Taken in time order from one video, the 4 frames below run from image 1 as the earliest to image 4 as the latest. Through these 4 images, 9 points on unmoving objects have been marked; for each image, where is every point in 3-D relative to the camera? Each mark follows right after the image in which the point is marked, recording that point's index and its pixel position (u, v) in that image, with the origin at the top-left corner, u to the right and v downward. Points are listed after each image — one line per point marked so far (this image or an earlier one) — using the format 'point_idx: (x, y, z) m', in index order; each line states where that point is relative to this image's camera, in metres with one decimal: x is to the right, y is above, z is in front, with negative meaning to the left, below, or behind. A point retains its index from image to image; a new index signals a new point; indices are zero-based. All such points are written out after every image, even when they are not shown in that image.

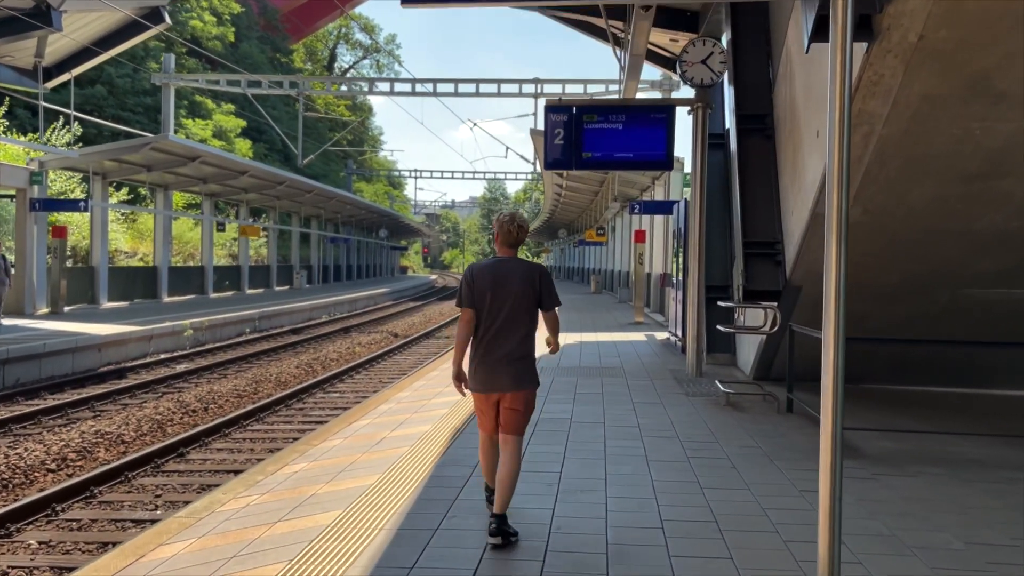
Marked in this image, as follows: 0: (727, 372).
0: (+2.6, -1.0, +10.3) m
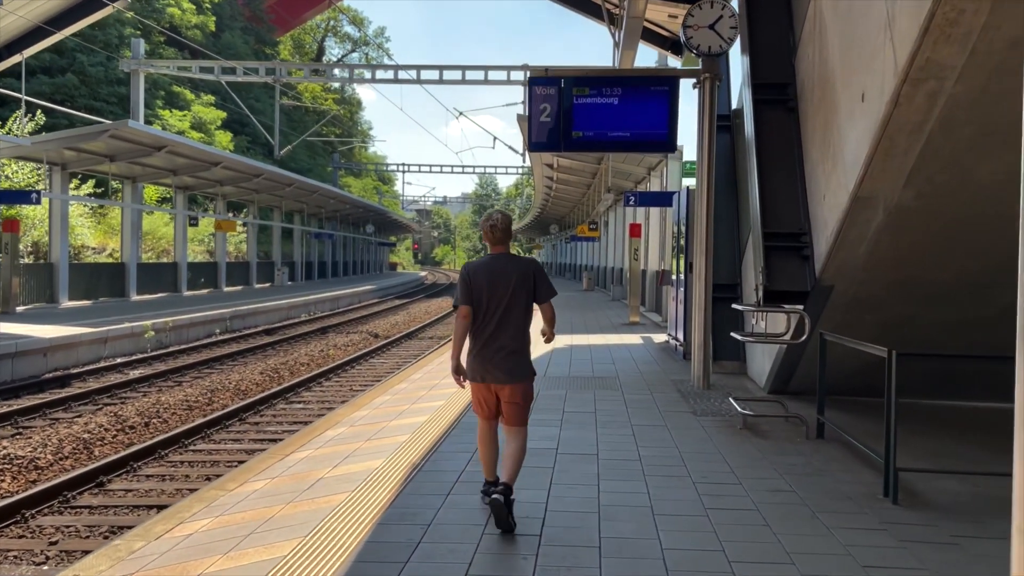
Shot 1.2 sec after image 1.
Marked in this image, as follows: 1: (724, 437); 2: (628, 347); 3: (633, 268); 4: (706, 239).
0: (+2.4, -1.0, +9.0) m
1: (+1.6, -1.1, +6.3) m
2: (+1.8, -0.9, +13.1) m
3: (+2.5, +0.4, +17.5) m
4: (+2.0, +0.5, +8.7) m
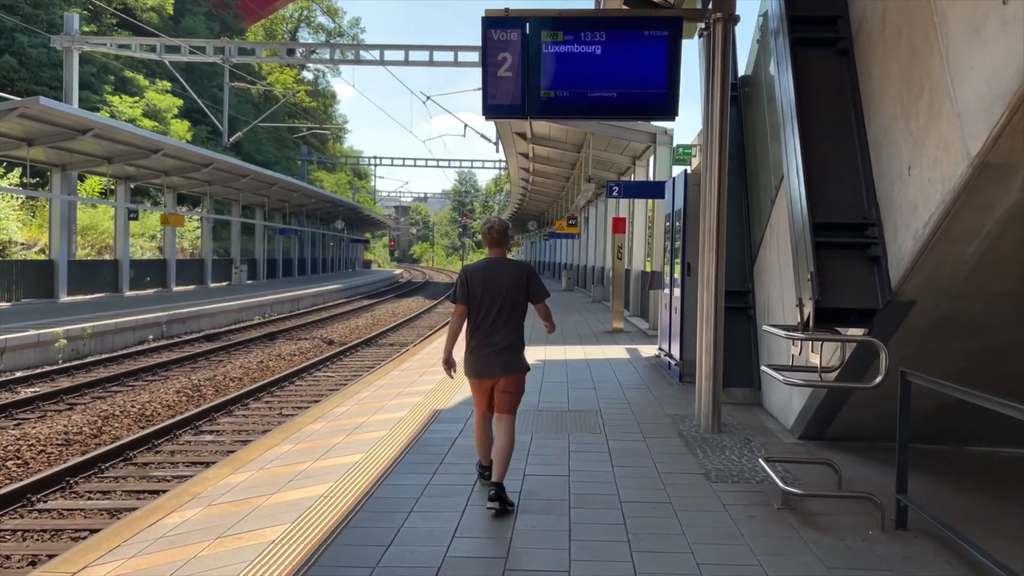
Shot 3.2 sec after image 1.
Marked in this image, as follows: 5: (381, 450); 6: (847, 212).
0: (+2.0, -1.1, +7.0) m
1: (+1.2, -1.2, +4.2) m
2: (+1.3, -1.0, +11.0) m
3: (+1.9, +0.4, +15.4) m
4: (+1.6, +0.4, +6.7) m
5: (-0.9, -1.2, +6.1) m
6: (+1.9, +0.4, +4.8) m
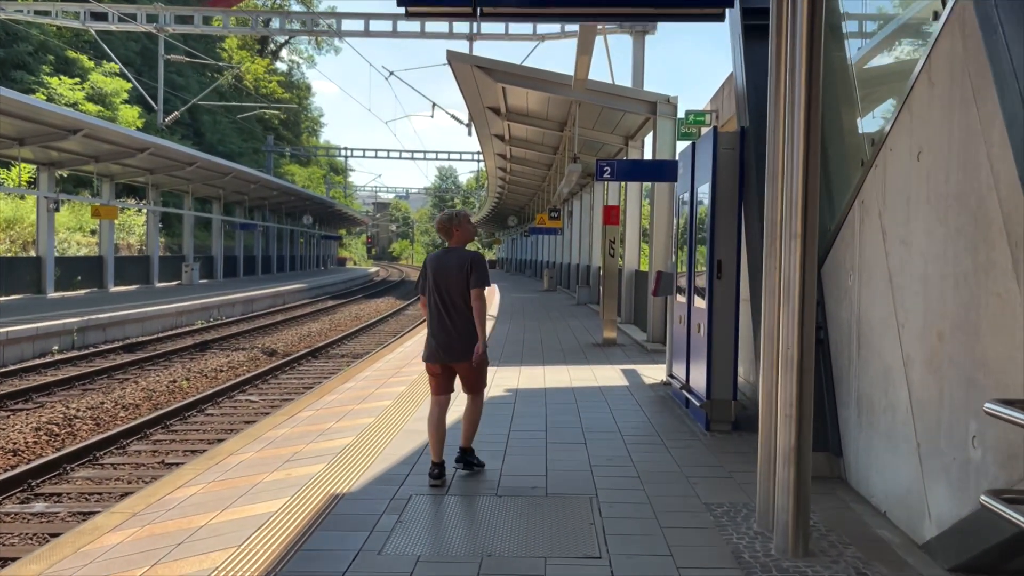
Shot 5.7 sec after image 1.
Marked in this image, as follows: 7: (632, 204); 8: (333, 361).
0: (+1.7, -1.1, +4.3) m
1: (+1.0, -1.3, +1.5) m
2: (+0.9, -1.0, +8.3) m
3: (+1.4, +0.3, +12.7) m
4: (+1.3, +0.4, +3.9) m
5: (-1.2, -1.2, +3.3) m
6: (+1.6, +0.3, +2.0) m
7: (+2.1, +1.4, +15.0) m
8: (-3.4, -1.4, +16.2) m
